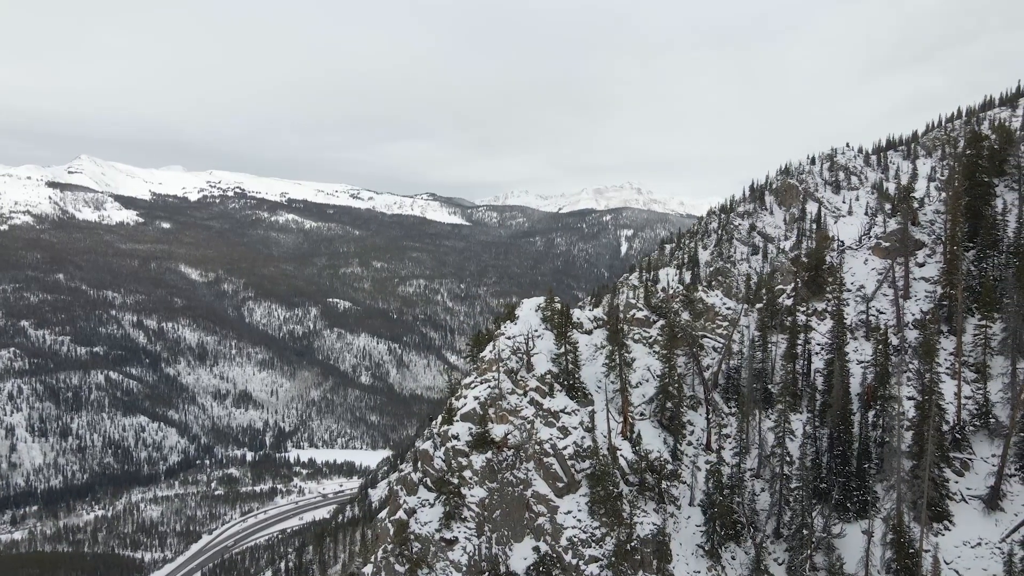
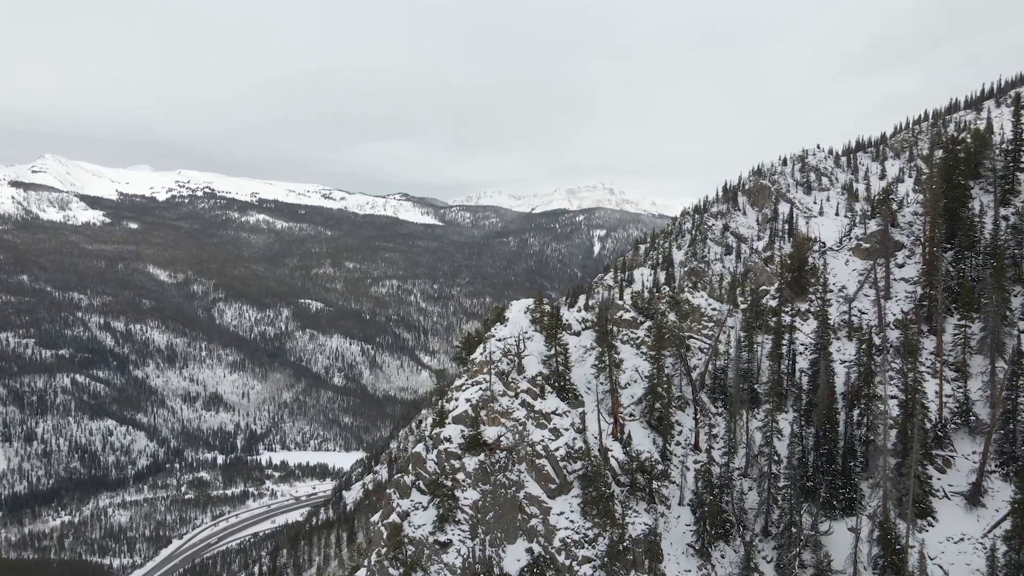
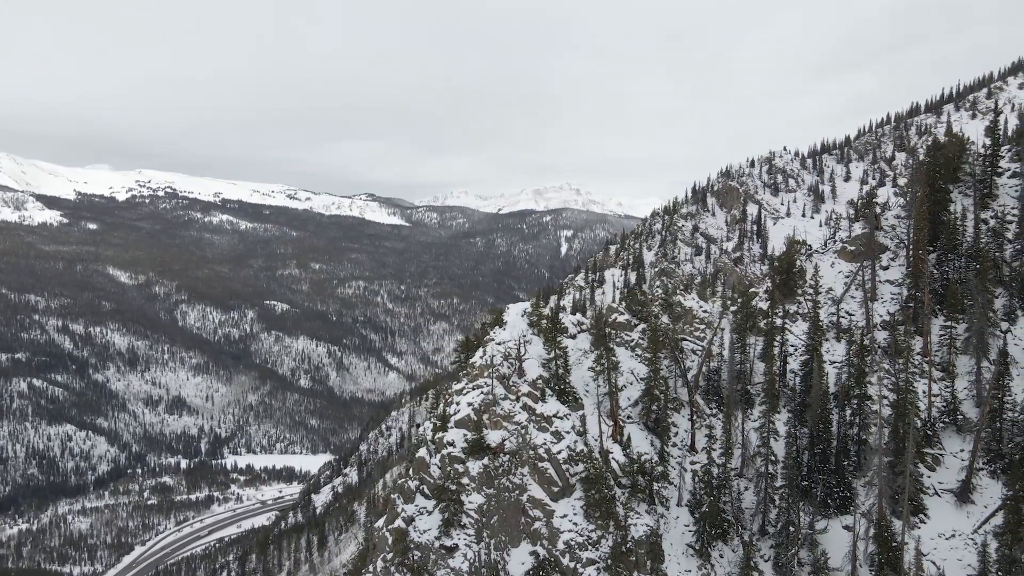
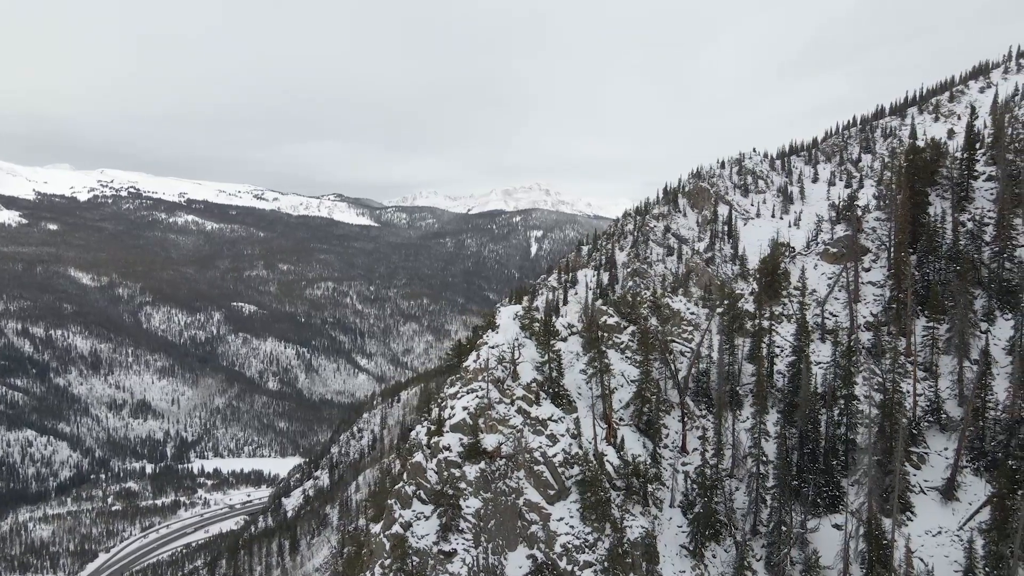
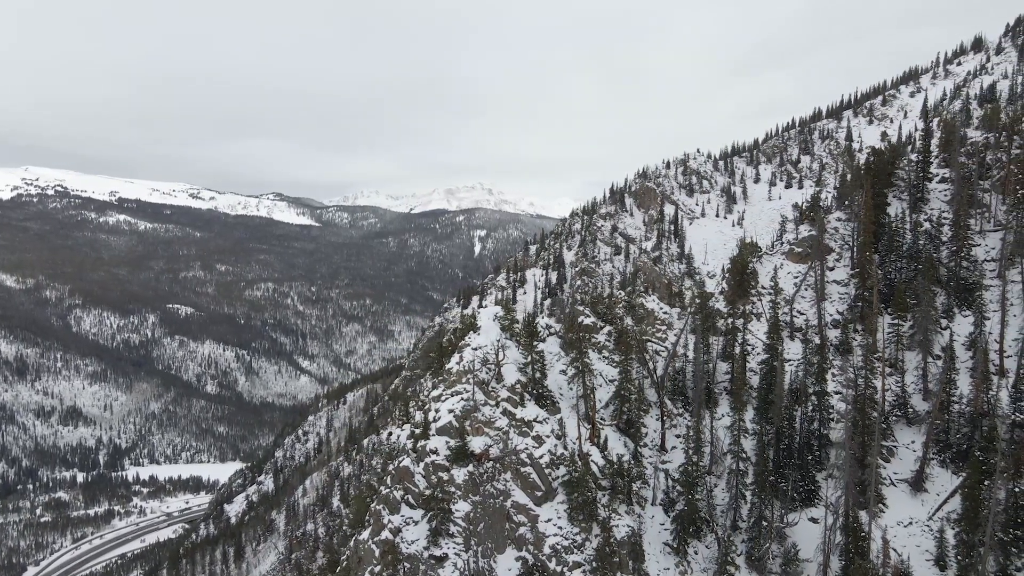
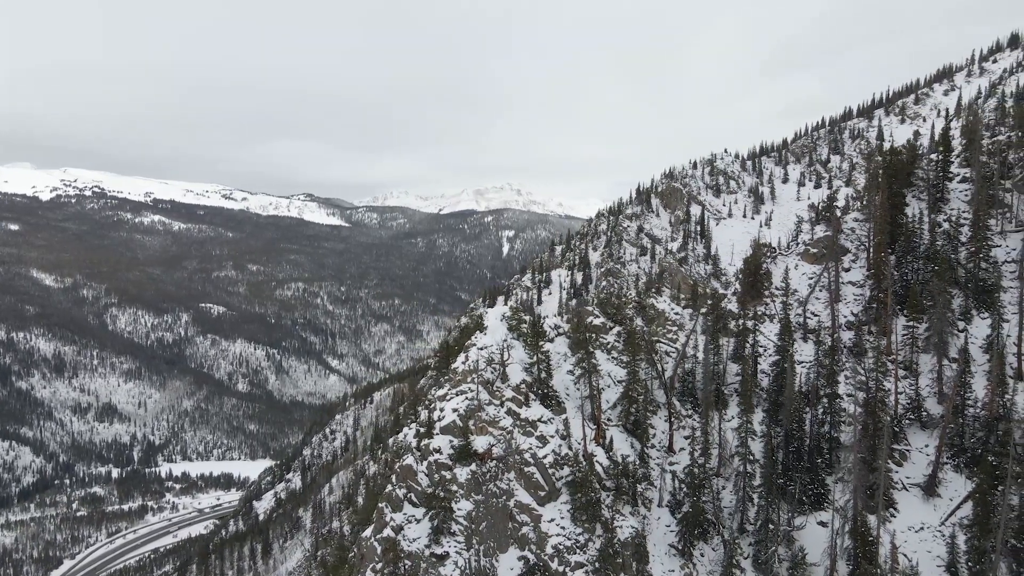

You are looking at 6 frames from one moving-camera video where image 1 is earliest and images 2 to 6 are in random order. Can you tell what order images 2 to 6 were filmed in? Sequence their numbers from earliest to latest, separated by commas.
2, 3, 4, 6, 5
